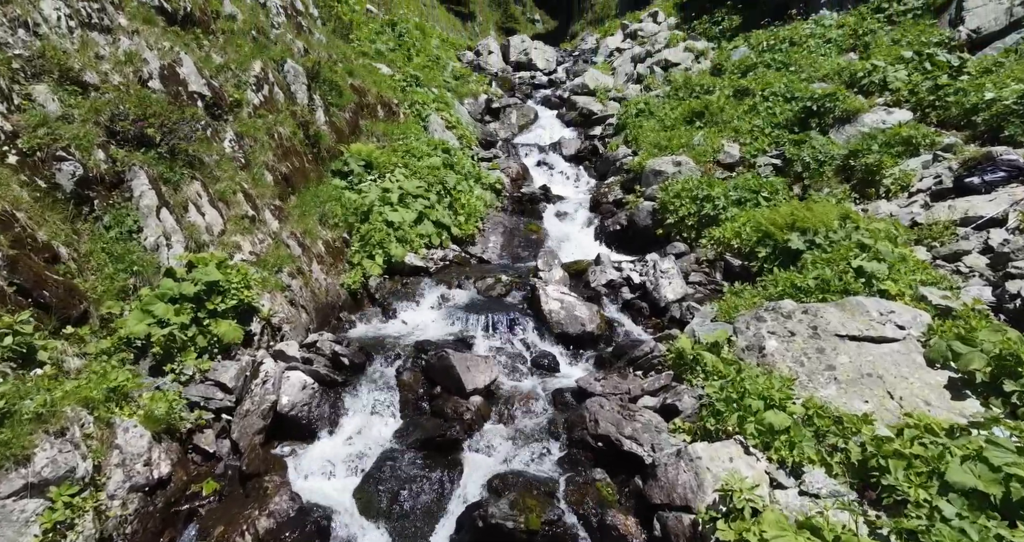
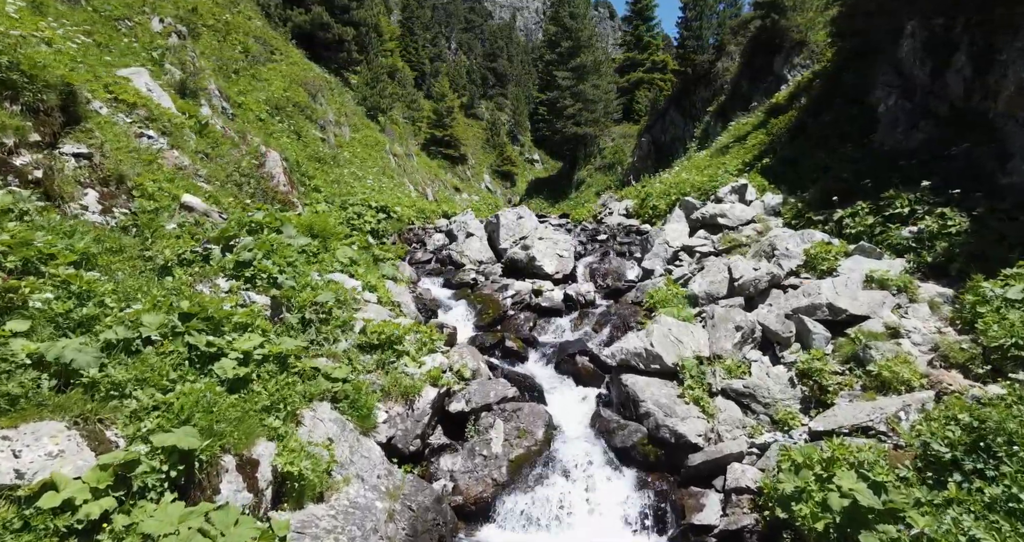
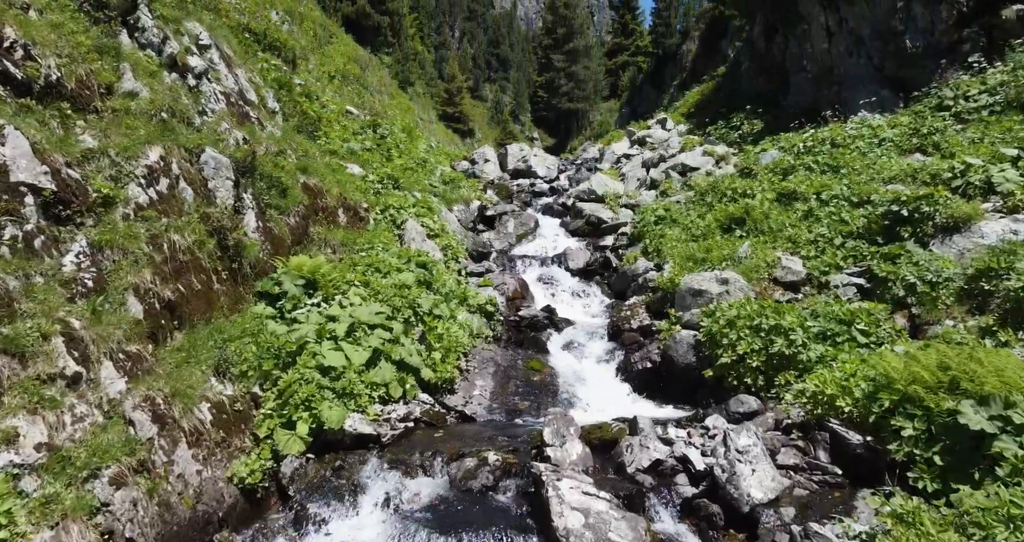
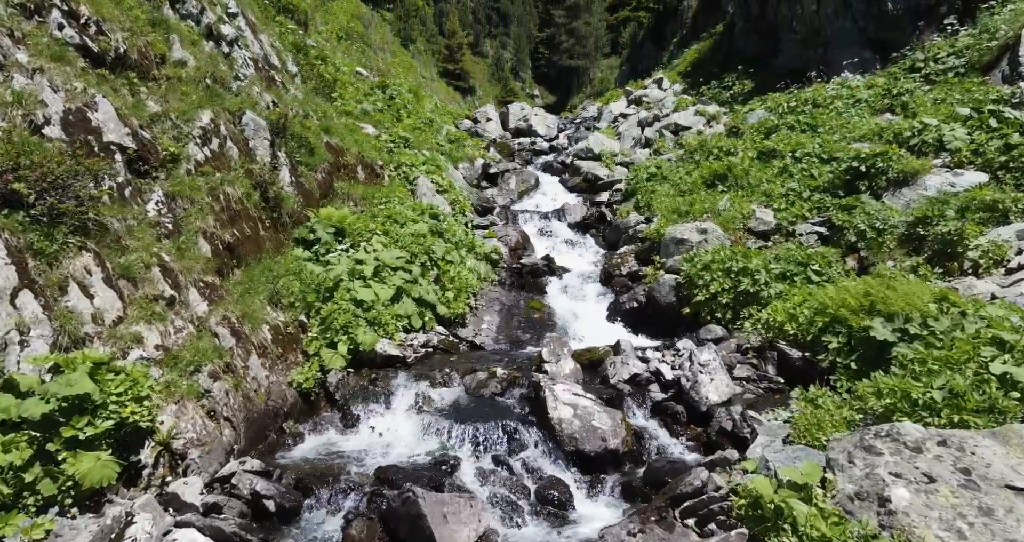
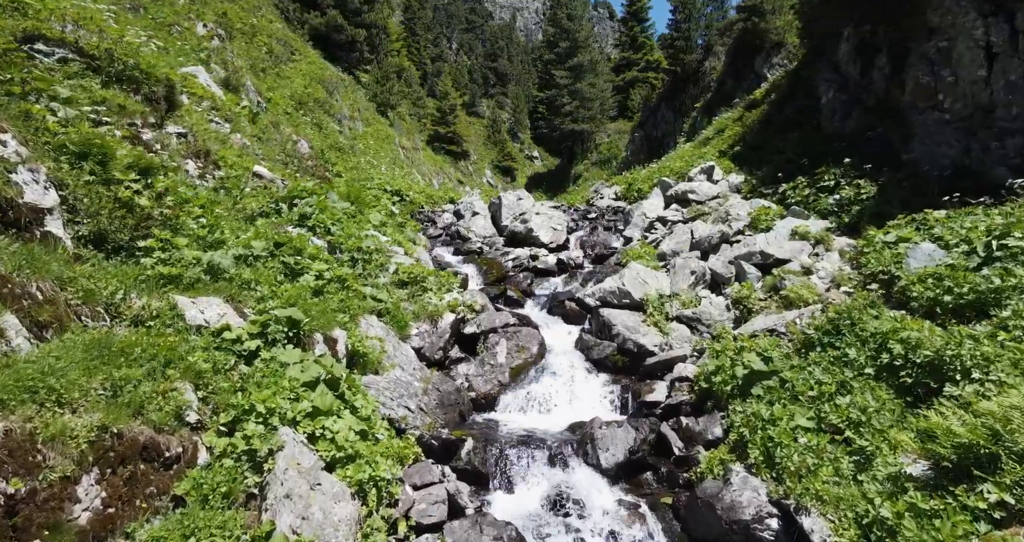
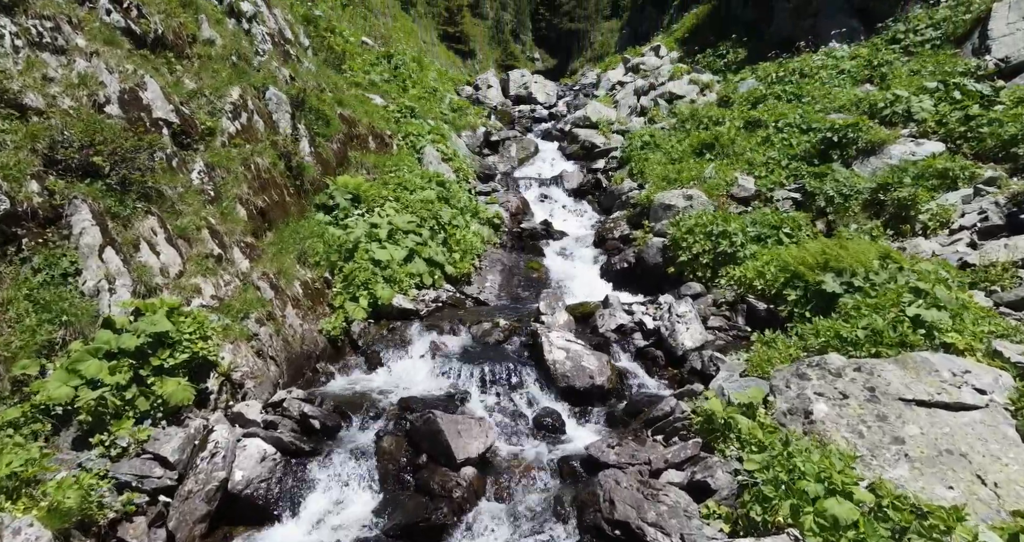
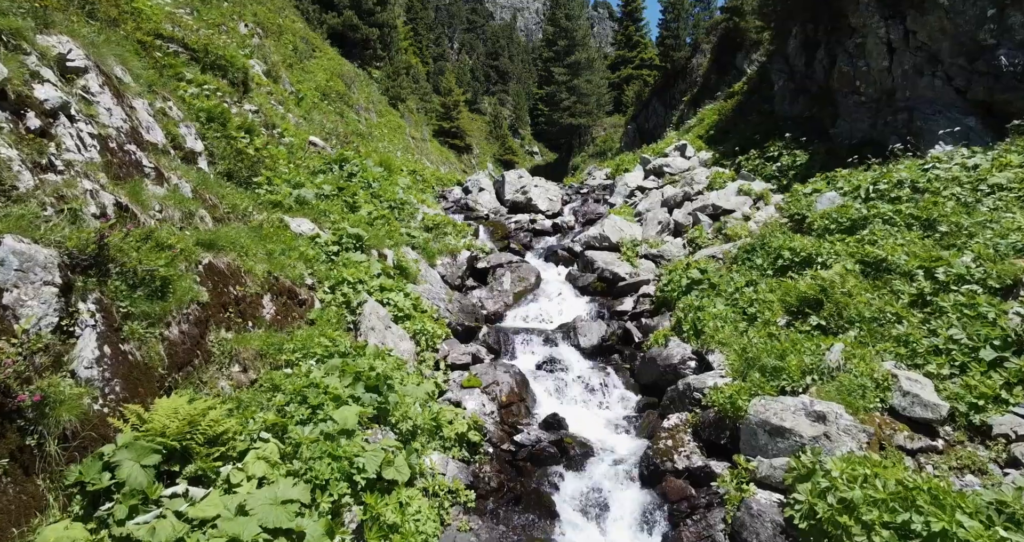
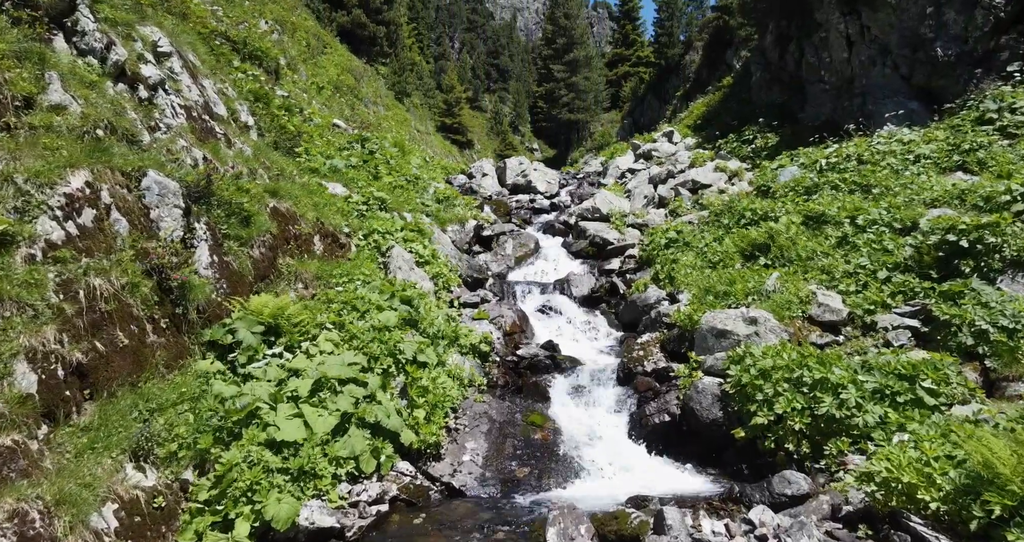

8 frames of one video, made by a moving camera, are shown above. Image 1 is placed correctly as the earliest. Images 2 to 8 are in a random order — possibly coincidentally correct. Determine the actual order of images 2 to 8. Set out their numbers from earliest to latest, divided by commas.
6, 4, 3, 8, 7, 5, 2
